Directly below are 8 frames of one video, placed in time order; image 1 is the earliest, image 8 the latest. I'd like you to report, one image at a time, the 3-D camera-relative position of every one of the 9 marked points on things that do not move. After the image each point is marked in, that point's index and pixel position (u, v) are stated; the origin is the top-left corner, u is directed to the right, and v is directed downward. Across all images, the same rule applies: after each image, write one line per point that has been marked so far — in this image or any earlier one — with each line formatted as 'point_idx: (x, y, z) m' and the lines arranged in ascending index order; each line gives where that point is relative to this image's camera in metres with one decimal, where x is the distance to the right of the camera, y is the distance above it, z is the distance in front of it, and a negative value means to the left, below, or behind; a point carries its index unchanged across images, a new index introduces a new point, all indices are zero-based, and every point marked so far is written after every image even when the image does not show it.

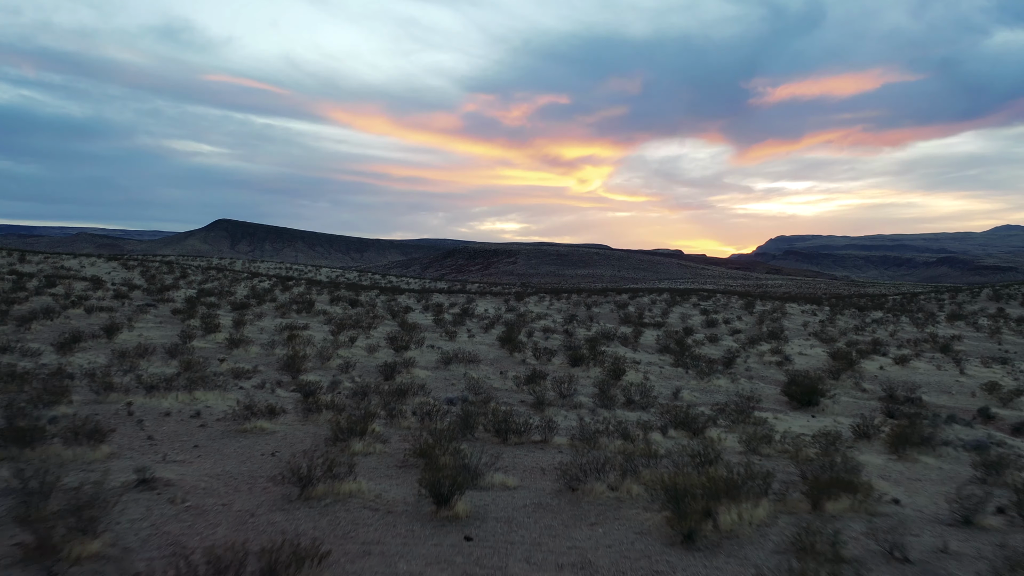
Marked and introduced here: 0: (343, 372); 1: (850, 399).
0: (-2.5, -1.2, +11.8) m
1: (+4.8, -1.5, +11.6) m
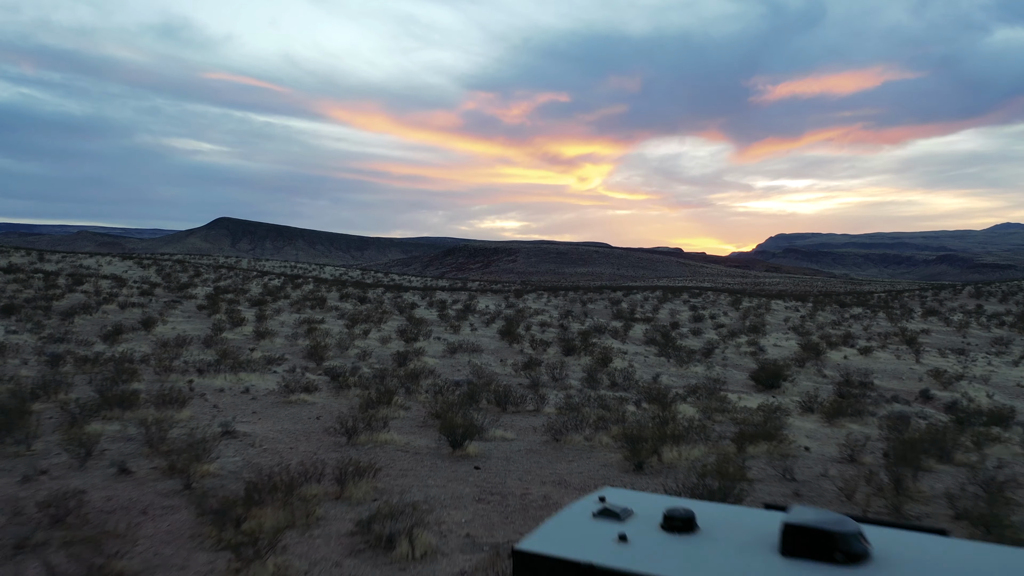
0: (-2.5, -1.1, +13.4) m
1: (+4.8, -1.5, +13.1) m
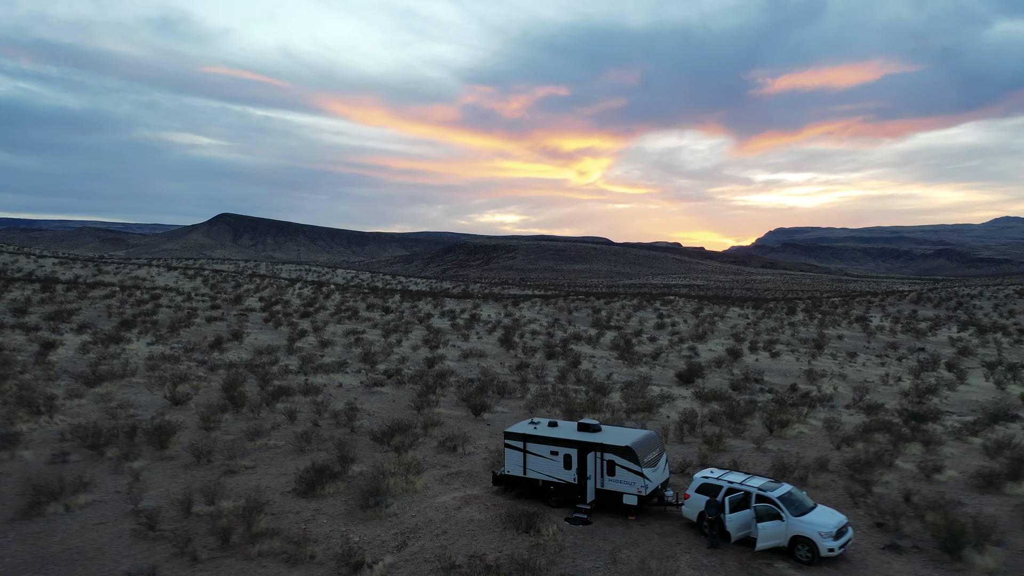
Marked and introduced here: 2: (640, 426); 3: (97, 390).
0: (-2.6, -1.7, +19.0) m
1: (+4.7, -2.0, +18.8) m
2: (+1.8, -1.9, +11.3) m
3: (-6.6, -1.6, +13.0) m
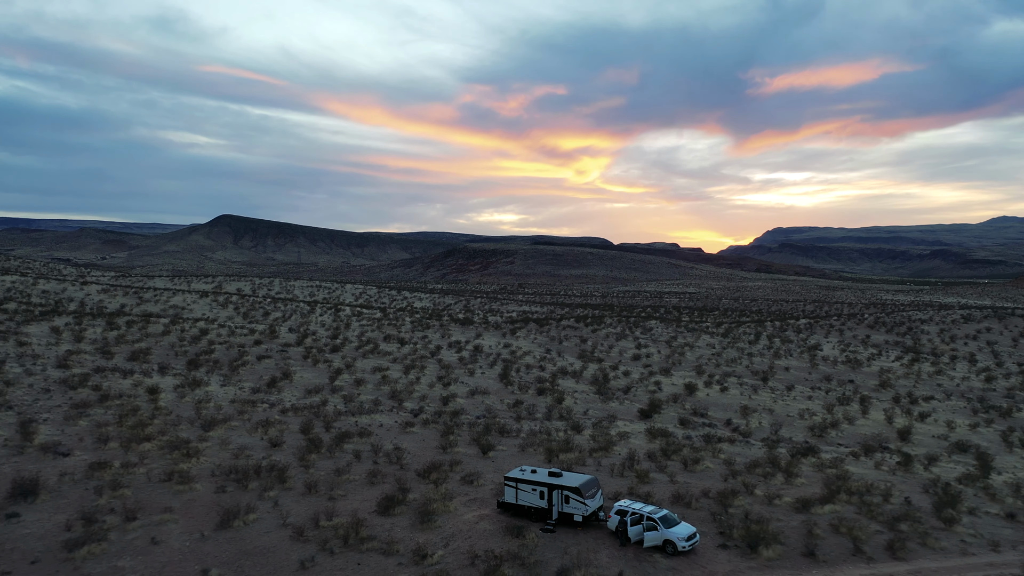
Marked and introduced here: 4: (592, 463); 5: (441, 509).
0: (-2.6, -3.4, +24.2) m
1: (+4.6, -3.7, +24.0) m
2: (+1.7, -3.5, +16.5) m
3: (-6.6, -3.2, +18.2) m
4: (+1.6, -3.5, +16.5) m
5: (-1.2, -3.6, +13.4) m
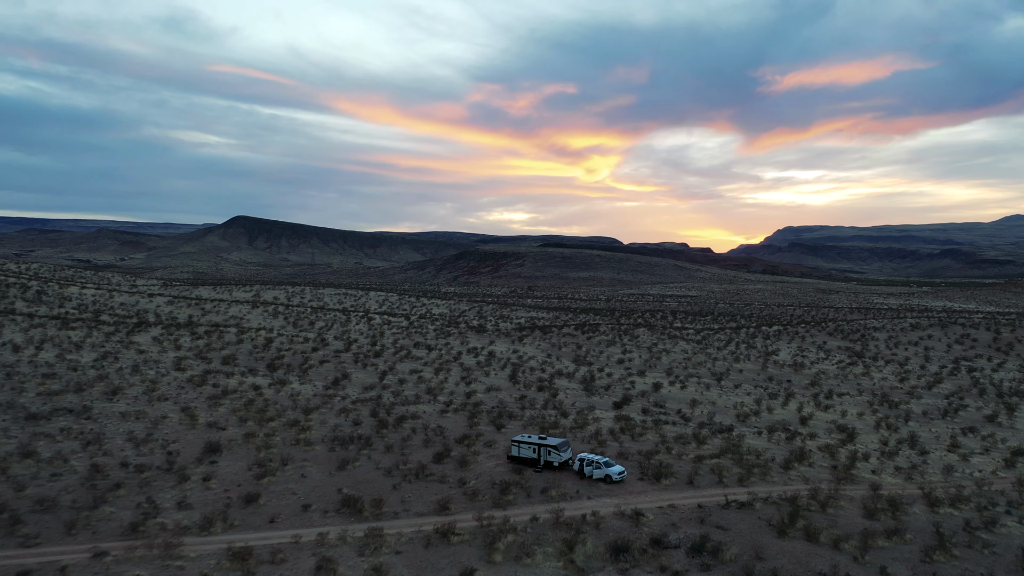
0: (-2.4, -4.3, +32.4) m
1: (+4.9, -4.6, +32.1) m
2: (+1.9, -4.4, +24.6) m
3: (-6.5, -4.2, +26.4) m
4: (+1.8, -4.4, +24.6) m
5: (-1.1, -4.6, +21.6) m
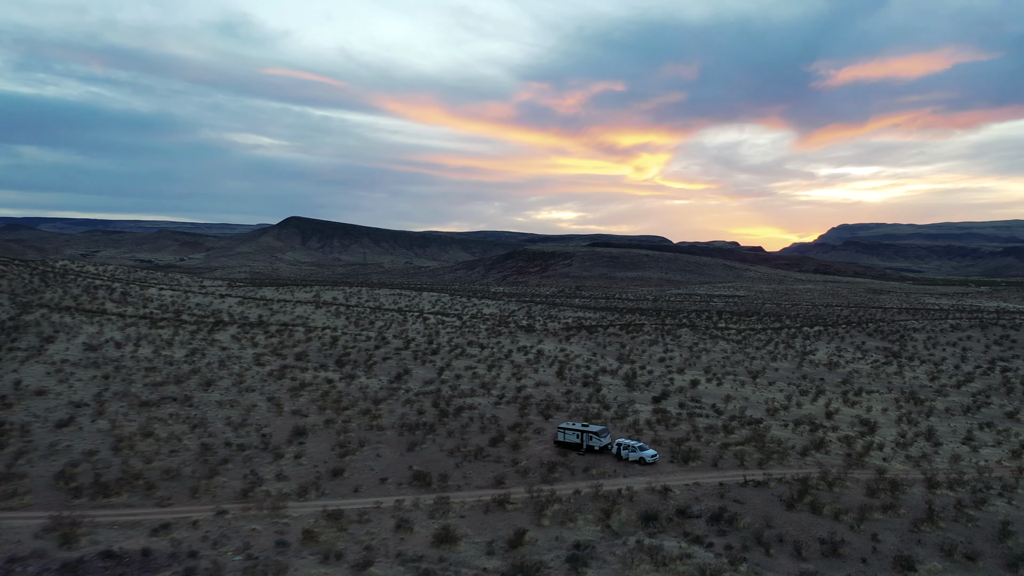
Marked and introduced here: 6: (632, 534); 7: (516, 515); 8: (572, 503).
0: (-0.3, -4.4, +35.6) m
1: (+6.9, -4.7, +34.8) m
2: (+3.5, -4.6, +27.5) m
3: (-4.8, -4.3, +29.8) m
4: (+3.4, -4.6, +27.5) m
5: (+0.3, -4.7, +24.7) m
6: (+2.7, -5.5, +18.1) m
7: (+0.1, -5.4, +19.2) m
8: (+1.4, -5.2, +19.8) m
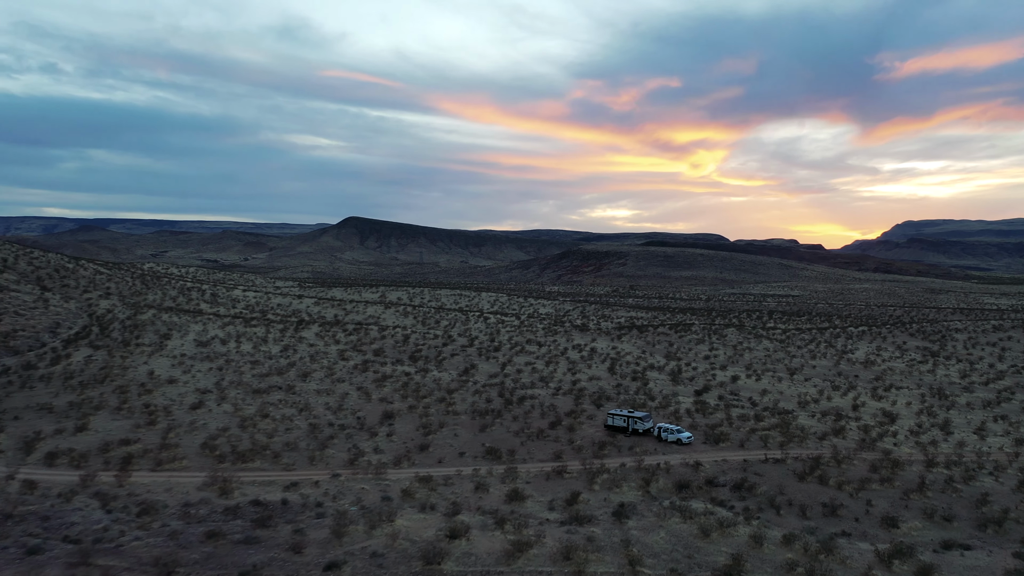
0: (+2.4, -4.6, +39.8) m
1: (+9.5, -4.9, +38.6) m
2: (+5.6, -4.8, +31.5) m
3: (-2.4, -4.5, +34.3) m
4: (+5.5, -4.8, +31.5) m
5: (+2.3, -4.9, +28.9) m
6: (+4.2, -5.7, +22.1) m
7: (+1.7, -5.6, +23.4) m
8: (+3.1, -5.4, +24.0) m
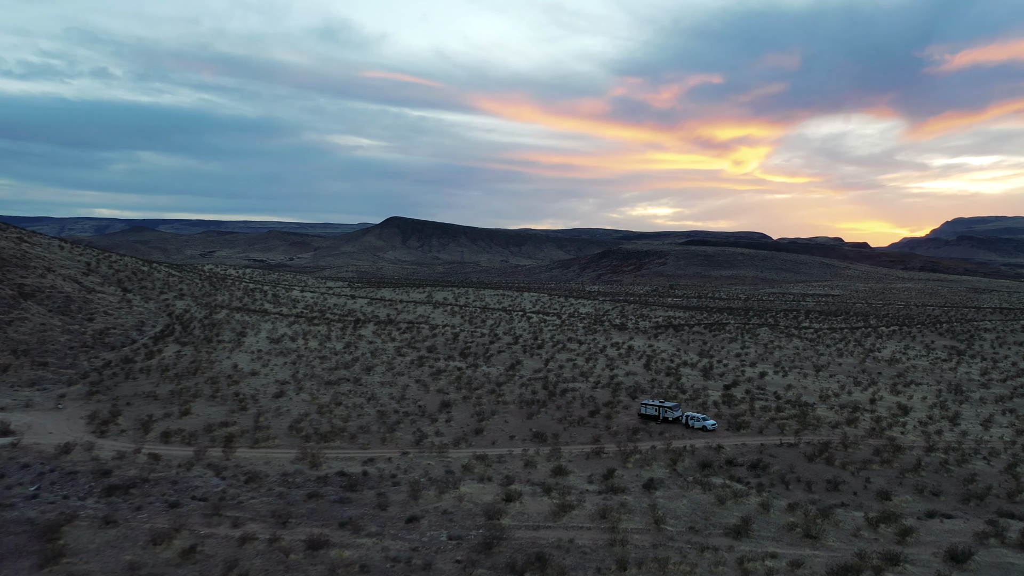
0: (+4.7, -4.8, +43.3) m
1: (+11.8, -5.1, +41.7) m
2: (+7.5, -5.0, +34.9) m
3: (-0.4, -4.7, +38.1) m
4: (+7.4, -5.0, +34.9) m
5: (+4.1, -5.1, +32.5) m
6: (+5.6, -5.8, +25.6) m
7: (+3.2, -5.7, +27.0) m
8: (+4.6, -5.6, +27.5) m
